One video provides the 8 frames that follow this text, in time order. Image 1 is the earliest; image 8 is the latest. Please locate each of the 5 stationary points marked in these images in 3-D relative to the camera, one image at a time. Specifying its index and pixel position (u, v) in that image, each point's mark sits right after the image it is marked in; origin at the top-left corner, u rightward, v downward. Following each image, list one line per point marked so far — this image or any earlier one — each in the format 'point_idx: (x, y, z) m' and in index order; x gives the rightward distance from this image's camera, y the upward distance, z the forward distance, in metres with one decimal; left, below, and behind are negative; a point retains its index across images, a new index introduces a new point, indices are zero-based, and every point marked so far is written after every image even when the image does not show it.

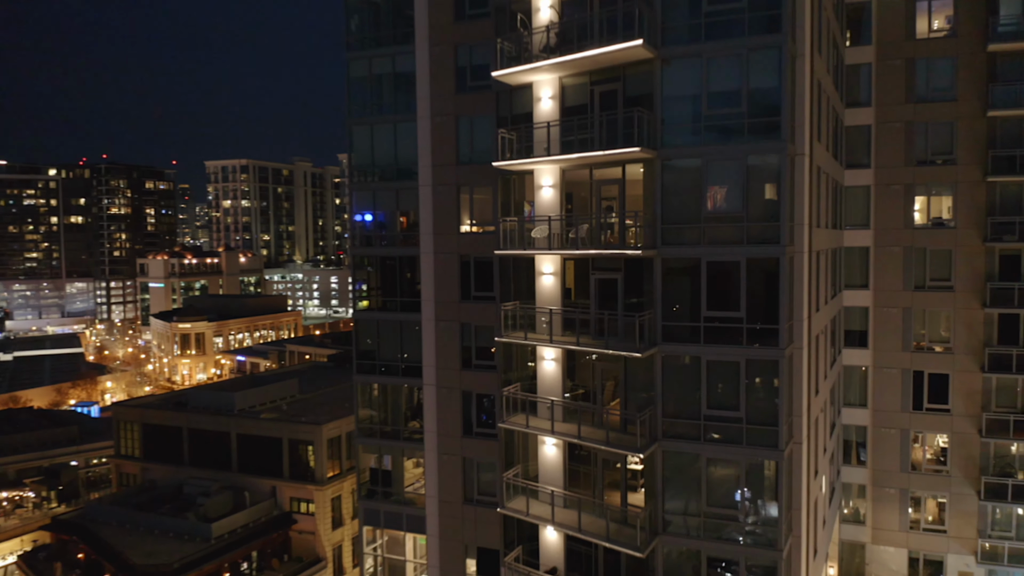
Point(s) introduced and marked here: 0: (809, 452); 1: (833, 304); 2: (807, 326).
0: (+4.4, -2.4, +13.3) m
1: (+6.1, -0.3, +16.7) m
2: (+4.1, -0.5, +12.6) m
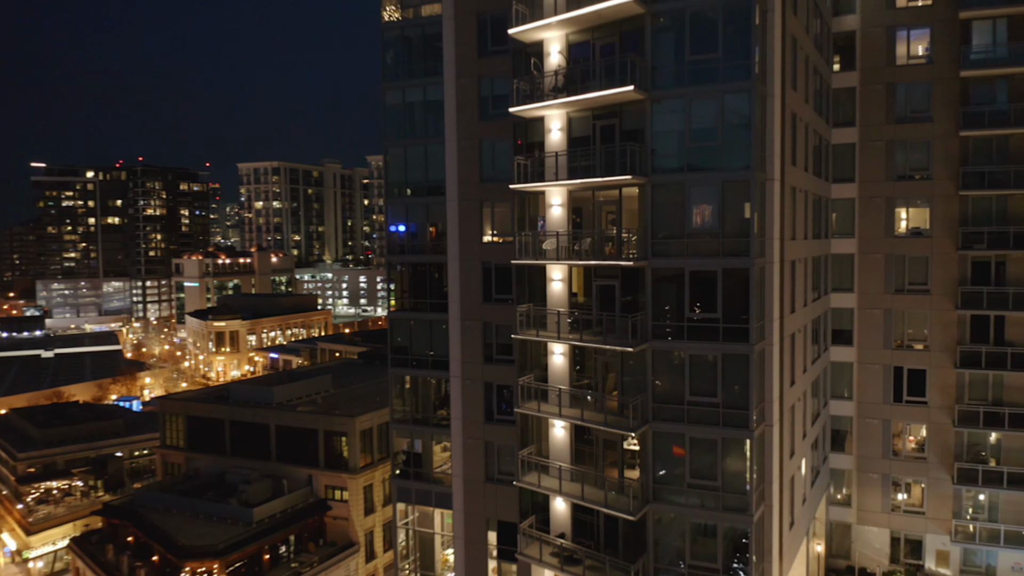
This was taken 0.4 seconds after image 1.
0: (+4.7, -2.5, +15.3) m
1: (+6.5, -0.4, +18.6) m
2: (+4.4, -0.6, +14.7) m
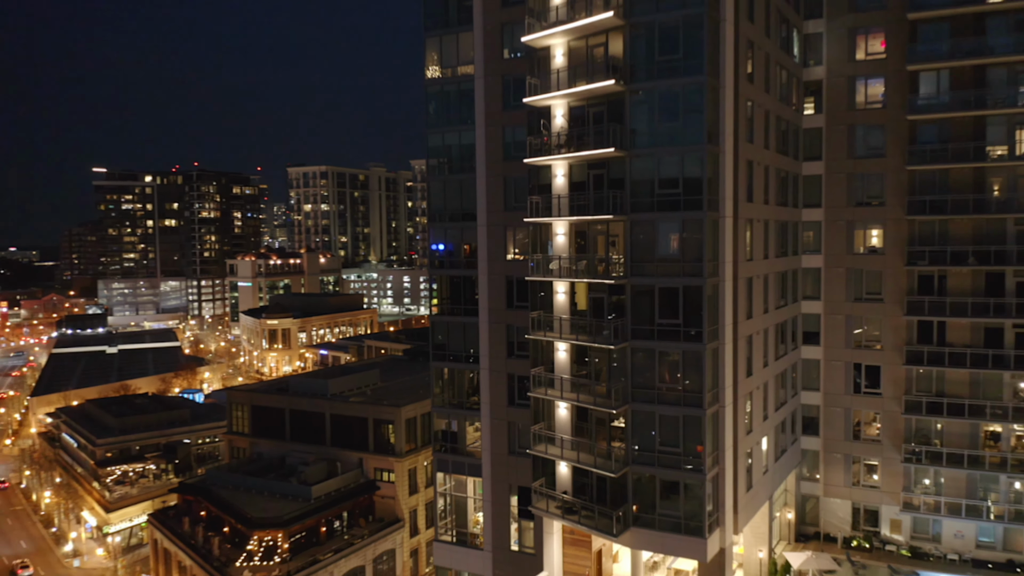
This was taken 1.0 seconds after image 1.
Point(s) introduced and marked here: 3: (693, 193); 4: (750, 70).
0: (+5.0, -2.8, +19.3) m
1: (+6.9, -0.6, +22.5) m
2: (+4.6, -0.8, +18.7) m
3: (+3.6, +2.0, +17.6) m
4: (+5.2, +4.9, +19.5) m
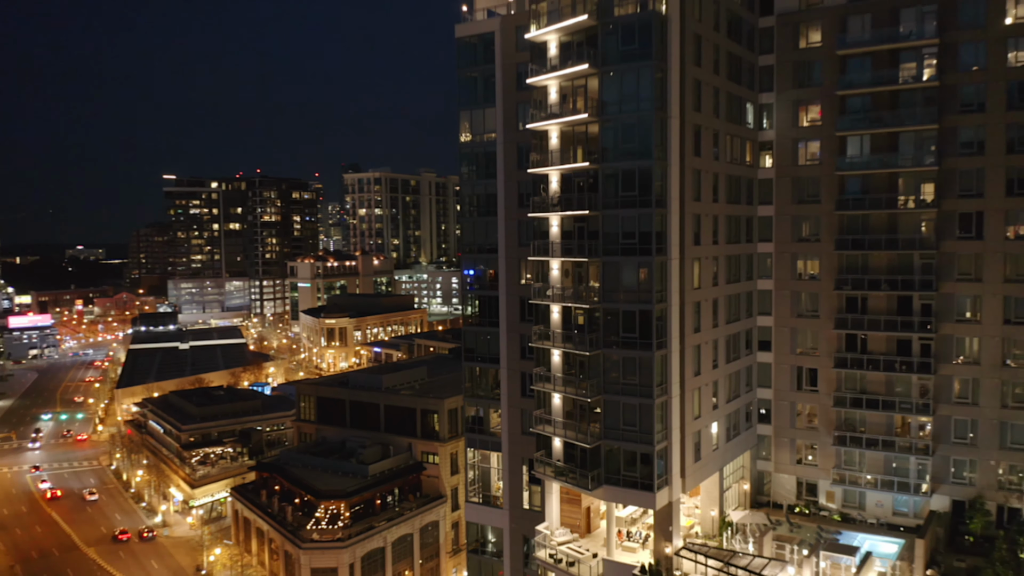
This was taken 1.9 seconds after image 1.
0: (+5.2, -3.4, +25.9) m
1: (+7.3, -1.3, +29.0) m
2: (+4.8, -1.5, +25.3) m
3: (+3.7, +1.3, +24.2) m
4: (+5.5, +4.3, +26.1) m
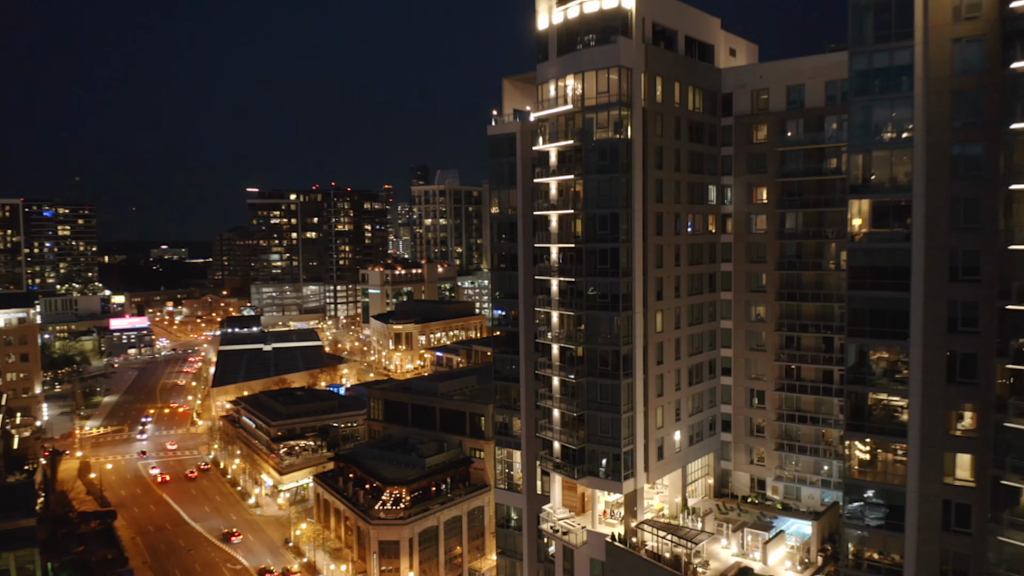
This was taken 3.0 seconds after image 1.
0: (+5.6, -5.2, +35.1) m
1: (+7.9, -3.1, +38.0) m
2: (+5.2, -3.3, +34.6) m
3: (+4.0, -0.5, +33.6) m
4: (+5.9, +2.5, +35.3) m
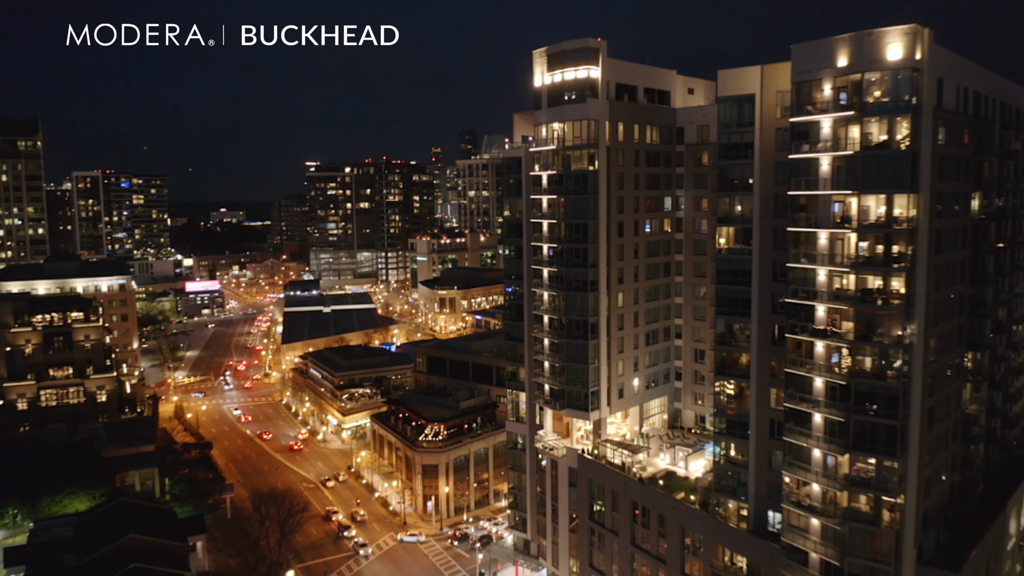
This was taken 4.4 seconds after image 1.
0: (+5.7, -4.5, +49.0) m
1: (+8.2, -2.2, +51.7) m
2: (+5.2, -2.6, +48.4) m
3: (+4.0, +0.2, +47.3) m
4: (+6.0, +3.2, +48.7) m
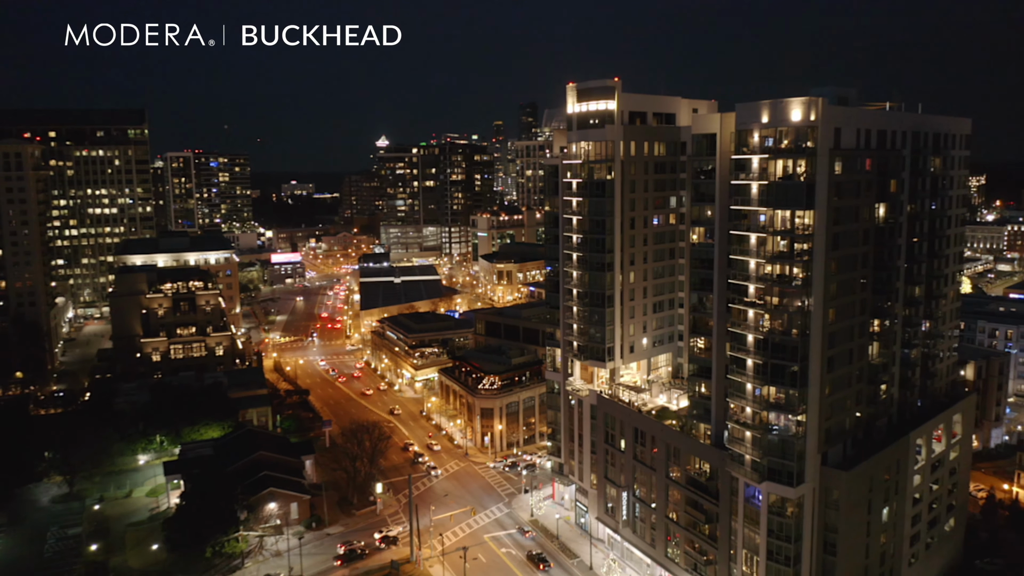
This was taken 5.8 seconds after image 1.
0: (+8.3, -3.1, +64.2) m
1: (+11.1, -0.7, +66.6) m
2: (+7.8, -1.2, +63.5) m
3: (+6.6, +1.5, +62.5) m
4: (+8.7, +4.6, +63.7) m
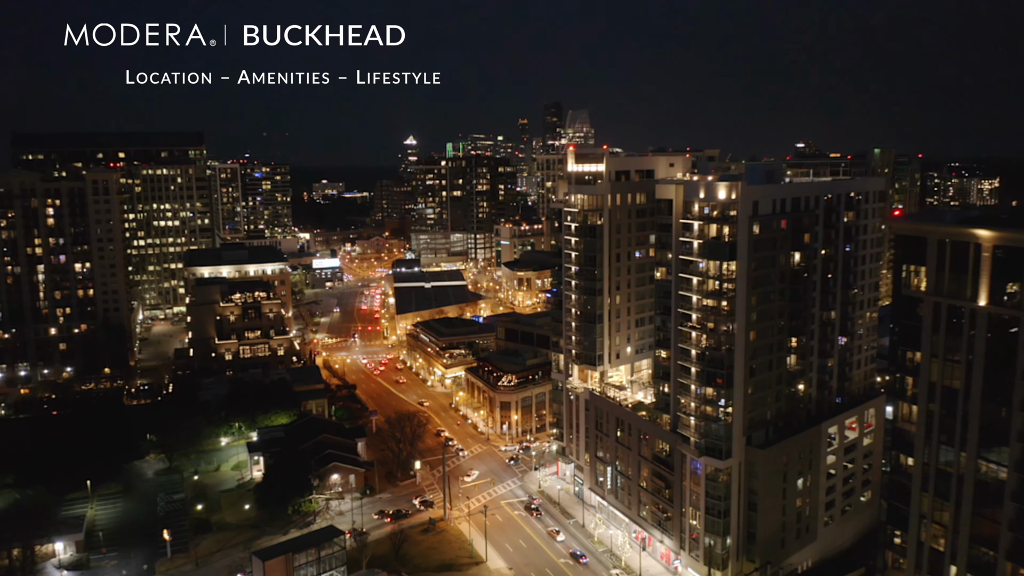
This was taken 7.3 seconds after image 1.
0: (+9.4, -5.0, +82.0) m
1: (+12.2, -2.7, +84.4) m
2: (+8.9, -3.1, +81.4) m
3: (+7.6, -0.4, +80.3) m
4: (+9.8, +2.7, +81.4) m
